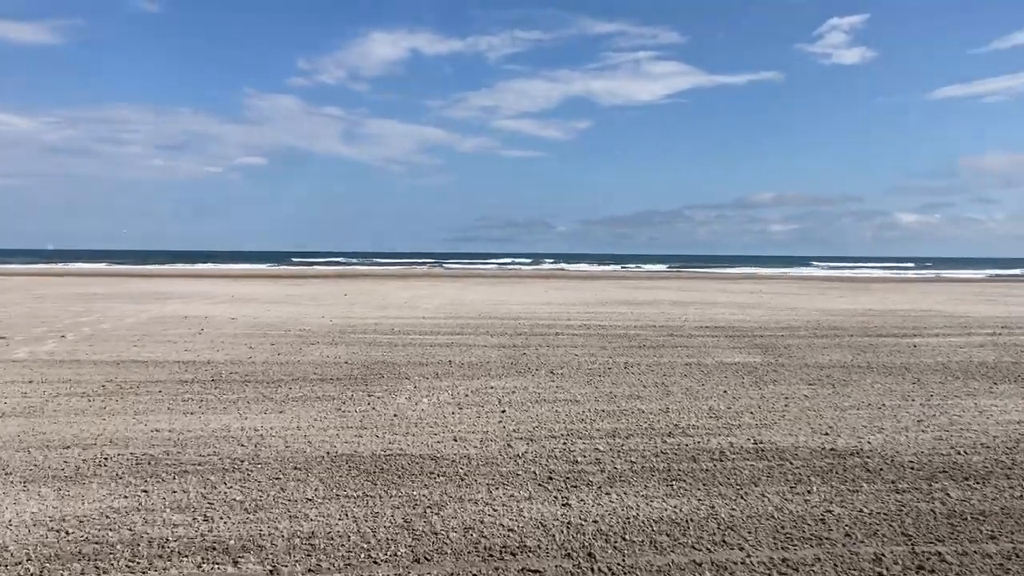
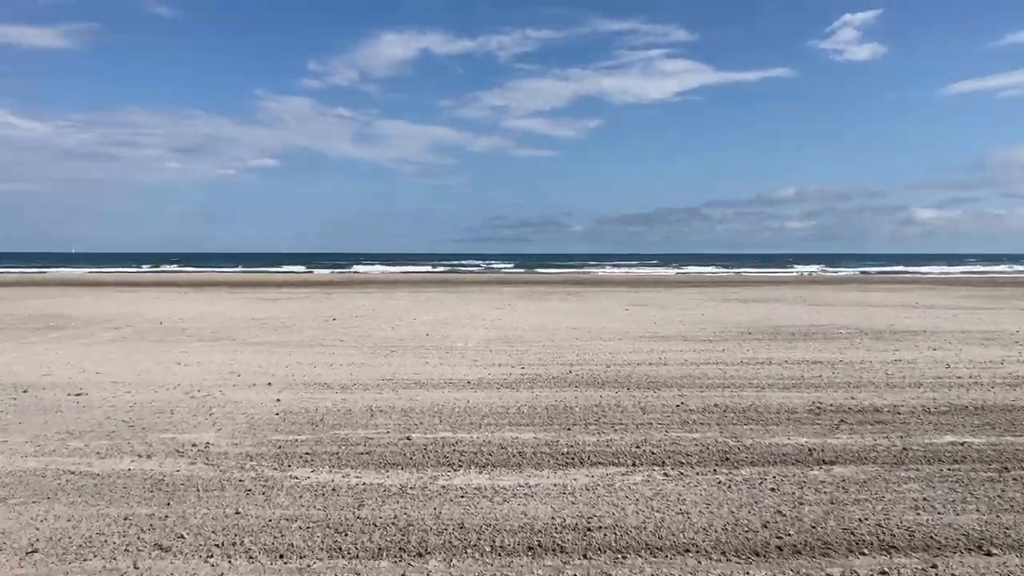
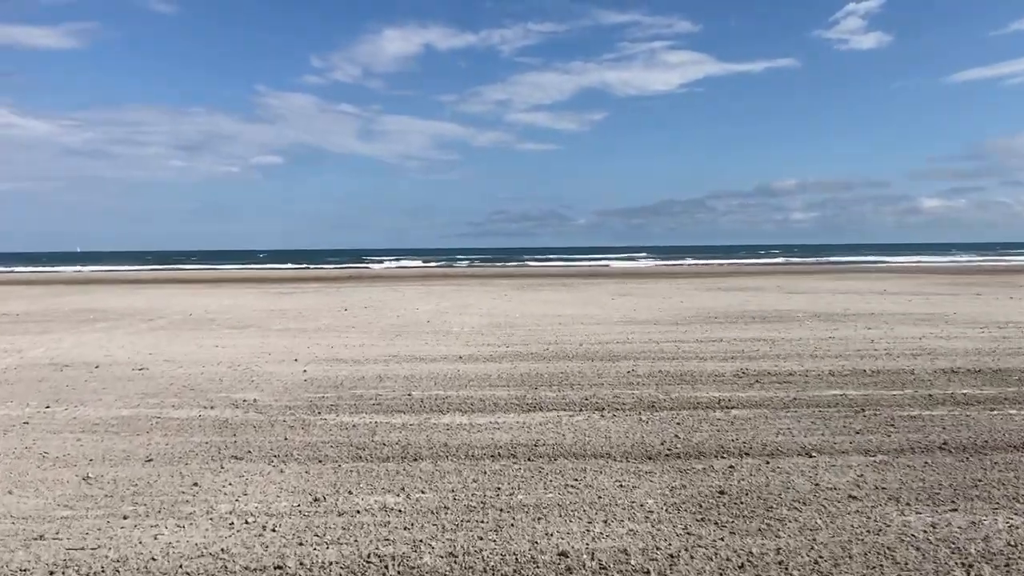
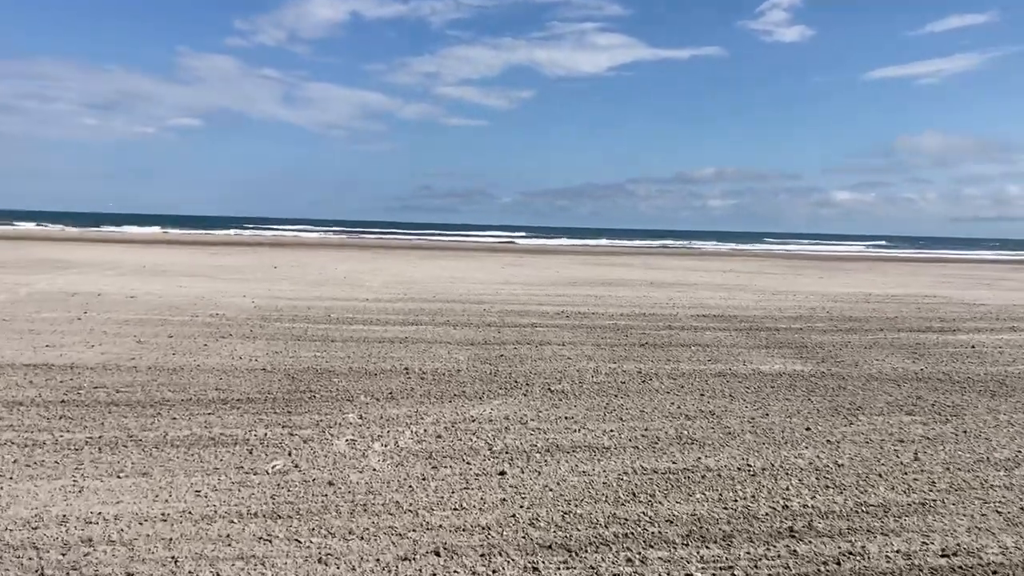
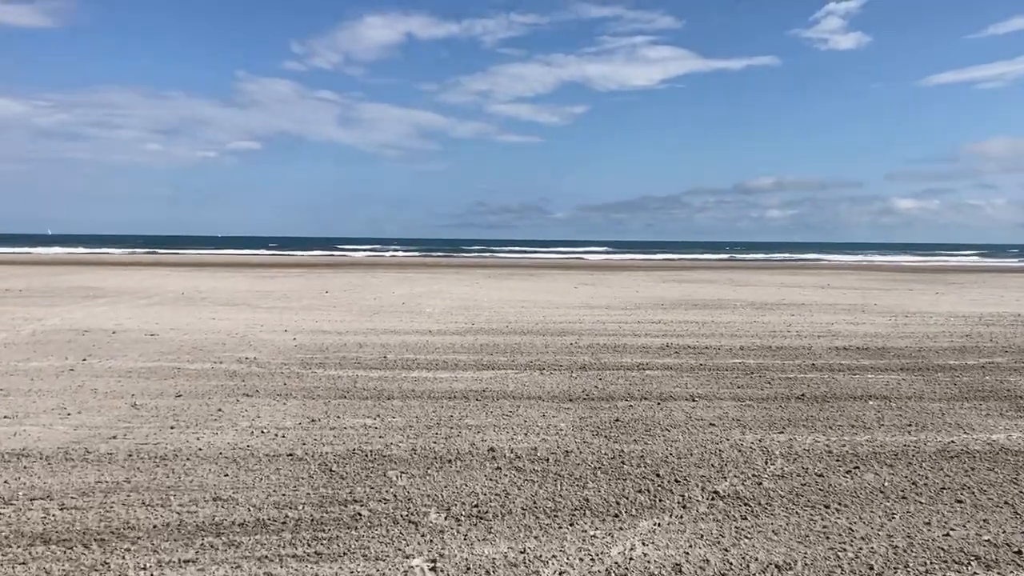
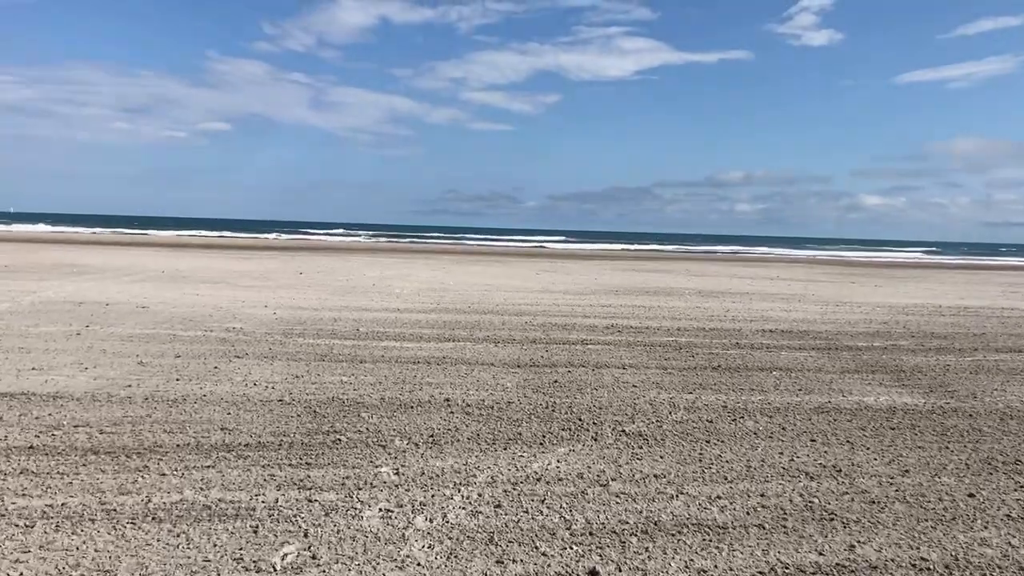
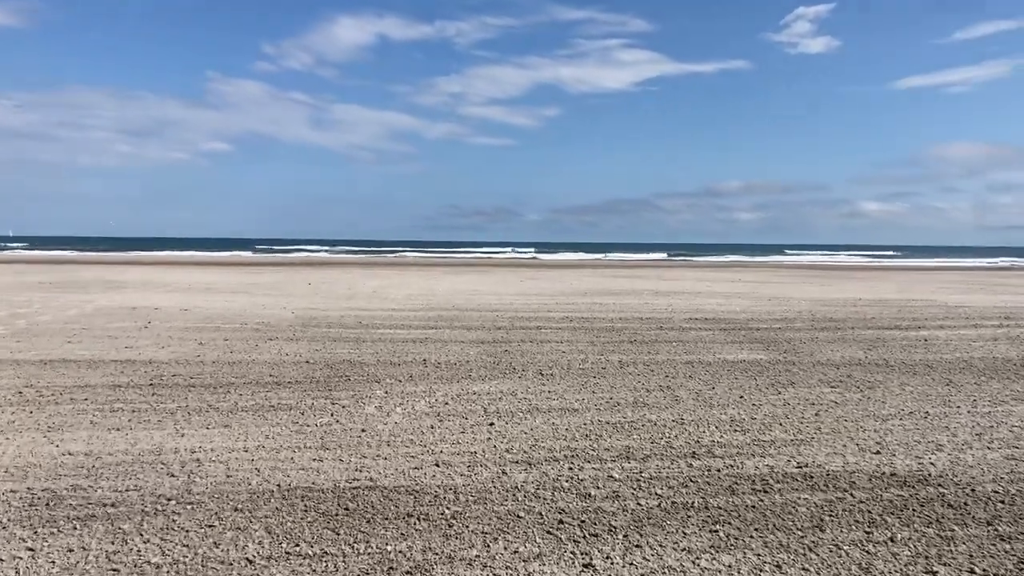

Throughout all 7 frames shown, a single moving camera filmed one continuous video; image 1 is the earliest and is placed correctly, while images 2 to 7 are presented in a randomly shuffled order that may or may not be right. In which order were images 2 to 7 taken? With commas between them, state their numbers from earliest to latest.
7, 4, 6, 5, 3, 2
